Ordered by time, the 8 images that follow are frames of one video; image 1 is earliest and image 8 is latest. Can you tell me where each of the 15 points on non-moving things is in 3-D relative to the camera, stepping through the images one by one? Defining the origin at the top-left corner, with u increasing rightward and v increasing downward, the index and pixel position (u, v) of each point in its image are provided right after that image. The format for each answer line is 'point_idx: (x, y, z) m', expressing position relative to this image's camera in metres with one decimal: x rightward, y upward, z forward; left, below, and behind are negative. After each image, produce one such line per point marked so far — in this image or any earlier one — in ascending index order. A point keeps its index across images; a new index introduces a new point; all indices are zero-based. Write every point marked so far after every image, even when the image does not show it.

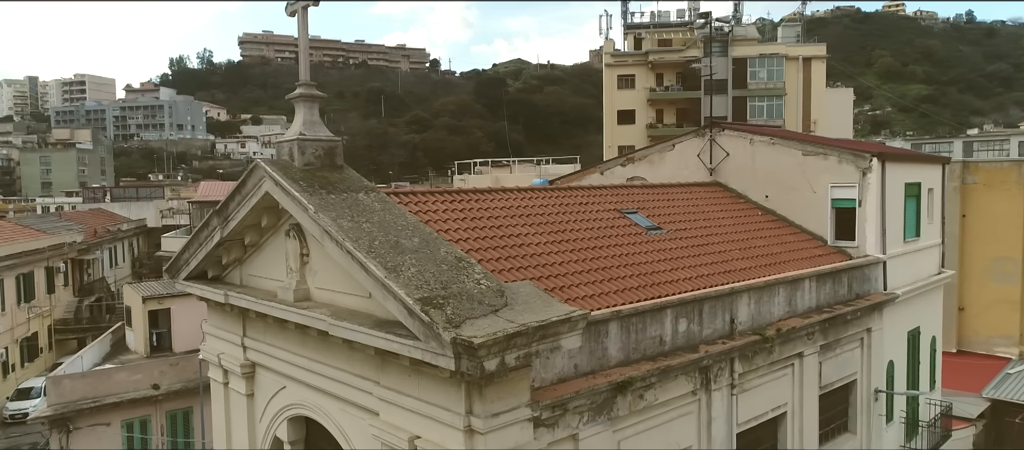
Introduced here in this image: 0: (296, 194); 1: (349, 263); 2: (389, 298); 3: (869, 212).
0: (-2.2, +0.3, +6.9) m
1: (-1.5, -0.4, +6.2) m
2: (-1.0, -0.6, +5.7) m
3: (+6.2, +0.2, +11.6) m
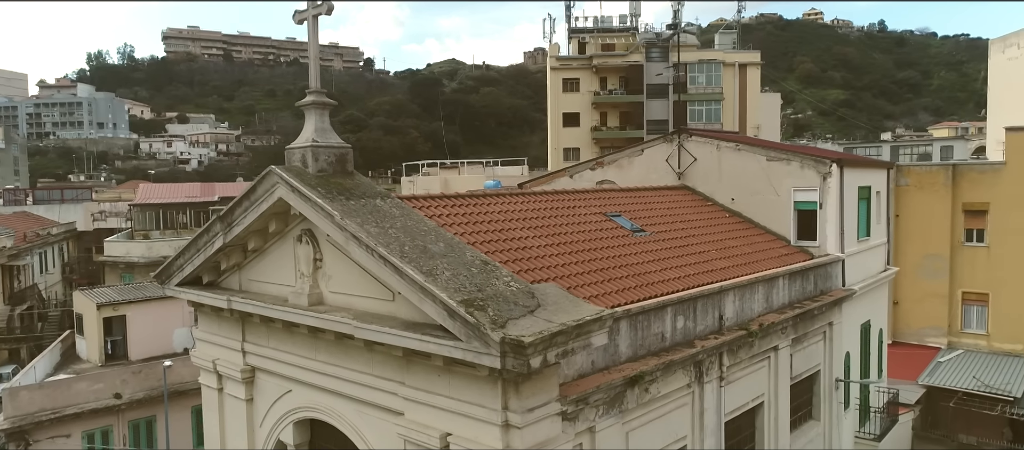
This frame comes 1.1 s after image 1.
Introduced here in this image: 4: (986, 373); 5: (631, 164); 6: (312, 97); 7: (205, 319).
0: (-2.0, +0.3, +7.0) m
1: (-1.3, -0.4, +6.4) m
2: (-0.7, -0.7, +6.0) m
3: (+5.9, +0.2, +12.5) m
4: (+13.8, -4.3, +19.4) m
5: (+2.8, +1.4, +15.5) m
6: (-2.3, +1.5, +7.9) m
7: (-4.4, -1.3, +9.7) m
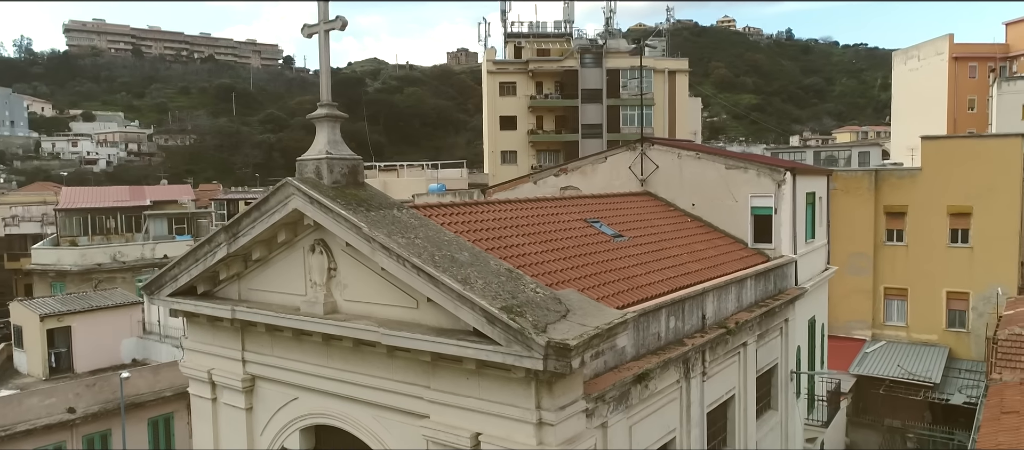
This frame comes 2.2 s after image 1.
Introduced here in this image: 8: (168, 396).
0: (-1.8, +0.1, +7.2) m
1: (-1.0, -0.5, +6.7) m
2: (-0.4, -0.8, +6.3) m
3: (+5.5, +0.2, +13.5) m
4: (+12.6, -4.4, +21.2) m
5: (+2.0, +1.3, +16.2) m
6: (-2.2, +1.4, +8.0) m
7: (-4.5, -1.5, +9.6) m
8: (-8.8, -4.4, +17.2) m
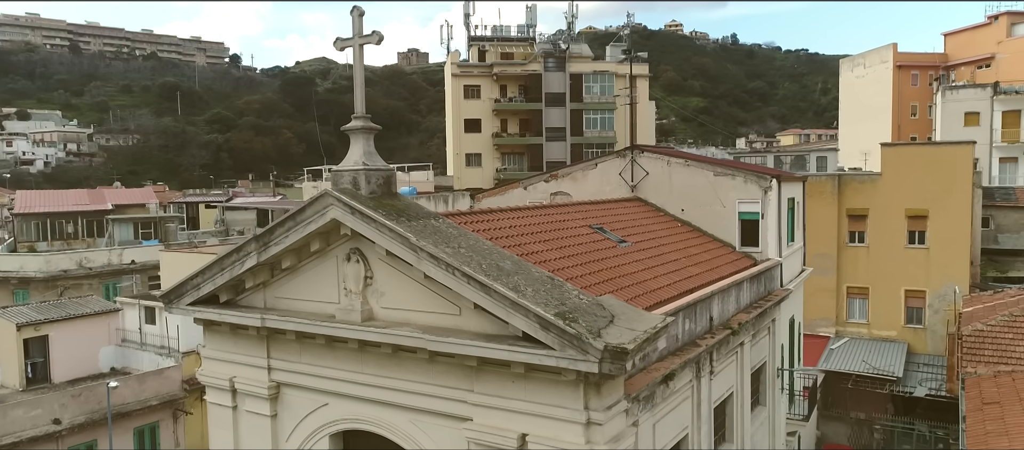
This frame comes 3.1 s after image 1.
0: (-1.4, 0.0, +7.4) m
1: (-0.6, -0.6, +7.0) m
2: (0.0, -0.9, +6.6) m
3: (+5.5, +0.1, +14.2) m
4: (+12.0, -4.5, +22.3) m
5: (+1.8, +1.2, +16.6) m
6: (-1.9, +1.3, +8.2) m
7: (-4.2, -1.6, +9.7) m
8: (-9.0, -4.5, +16.9) m
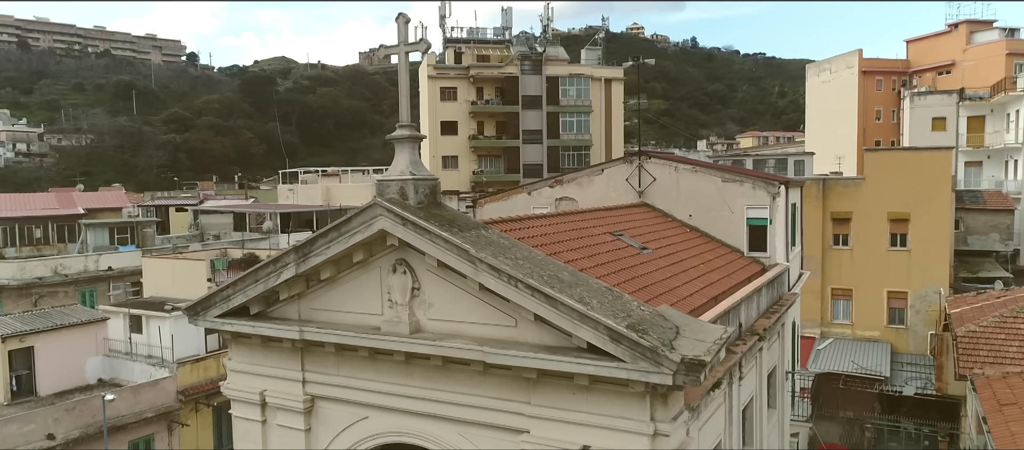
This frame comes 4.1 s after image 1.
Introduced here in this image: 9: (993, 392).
0: (-0.8, -0.1, +7.3) m
1: (+0.1, -0.8, +6.9) m
2: (+0.7, -1.0, +6.6) m
3: (+5.7, -0.1, +14.4) m
4: (+11.9, -4.6, +22.9) m
5: (+2.0, +1.1, +16.7) m
6: (-1.3, +1.1, +8.1) m
7: (-3.7, -1.7, +9.4) m
8: (-8.9, -4.7, +16.4) m
9: (+7.9, -2.7, +11.0) m
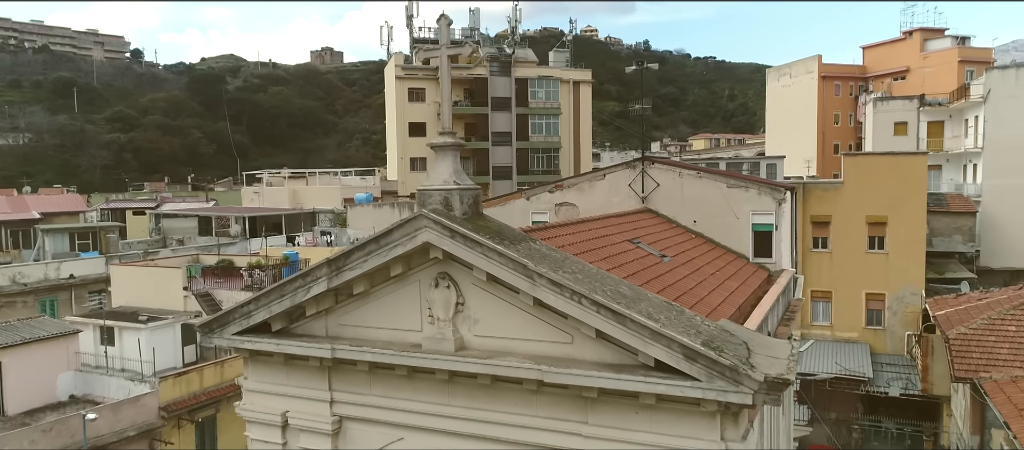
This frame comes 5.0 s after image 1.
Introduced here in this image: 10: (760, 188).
0: (-0.2, -0.2, +7.0) m
1: (+0.7, -0.9, +6.6) m
2: (+1.4, -1.1, +6.3) m
3: (+5.9, -0.2, +14.5) m
4: (+11.5, -4.7, +23.3) m
5: (+2.0, +0.9, +16.5) m
6: (-0.7, +1.0, +7.7) m
7: (-3.2, -1.9, +8.9) m
8: (-8.8, -4.9, +15.5) m
9: (+8.2, -2.9, +11.2) m
10: (+5.4, +0.8, +14.7) m
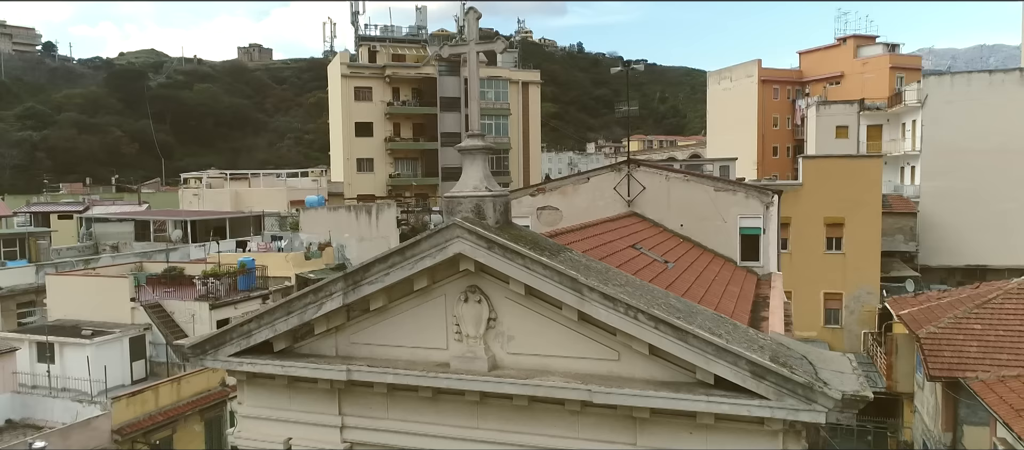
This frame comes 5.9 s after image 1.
0: (+0.3, -0.3, +6.5) m
1: (+1.2, -1.0, +6.2) m
2: (+1.8, -1.2, +6.0) m
3: (+5.6, -0.3, +14.5) m
4: (+10.4, -4.7, +23.8) m
5: (+1.5, +0.8, +16.1) m
6: (-0.4, +0.9, +7.1) m
7: (-3.0, -2.0, +8.1) m
8: (-9.1, -5.0, +14.2) m
9: (+8.3, -2.9, +11.4) m
10: (+5.1, +0.7, +14.6) m
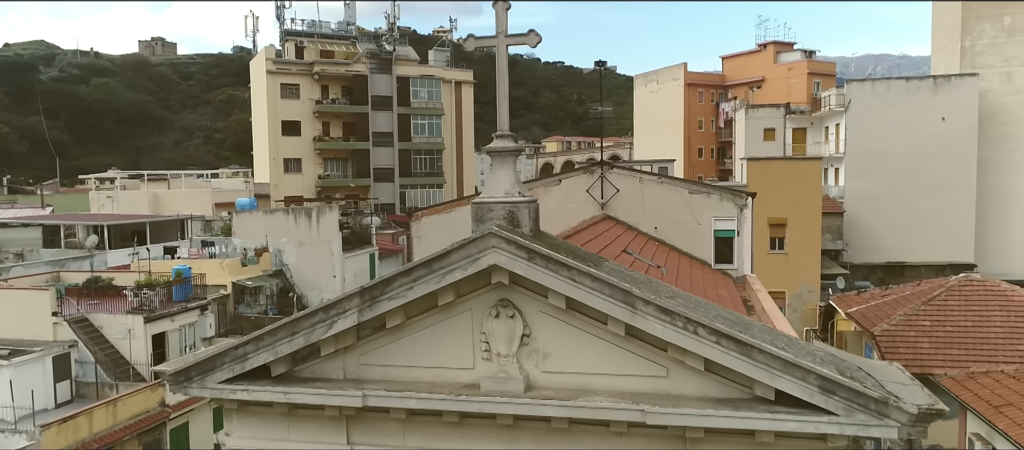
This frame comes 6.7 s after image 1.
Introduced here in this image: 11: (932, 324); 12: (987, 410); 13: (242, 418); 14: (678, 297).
0: (+0.7, -0.4, +6.0) m
1: (+1.6, -1.0, +5.8) m
2: (+2.3, -1.3, +5.7) m
3: (+5.0, -0.3, +14.6) m
4: (+8.8, -4.8, +24.4) m
5: (+0.8, +0.7, +15.7) m
6: (-0.1, +0.8, +6.6) m
7: (-2.7, -2.1, +7.2) m
8: (-9.5, -5.2, +12.6) m
9: (+8.1, -2.9, +11.8) m
10: (+4.6, +0.7, +14.6) m
11: (+10.6, -2.5, +16.8) m
12: (+7.8, -3.0, +11.1) m
13: (-2.9, -2.1, +7.2) m
14: (+1.5, -0.7, +6.3) m
